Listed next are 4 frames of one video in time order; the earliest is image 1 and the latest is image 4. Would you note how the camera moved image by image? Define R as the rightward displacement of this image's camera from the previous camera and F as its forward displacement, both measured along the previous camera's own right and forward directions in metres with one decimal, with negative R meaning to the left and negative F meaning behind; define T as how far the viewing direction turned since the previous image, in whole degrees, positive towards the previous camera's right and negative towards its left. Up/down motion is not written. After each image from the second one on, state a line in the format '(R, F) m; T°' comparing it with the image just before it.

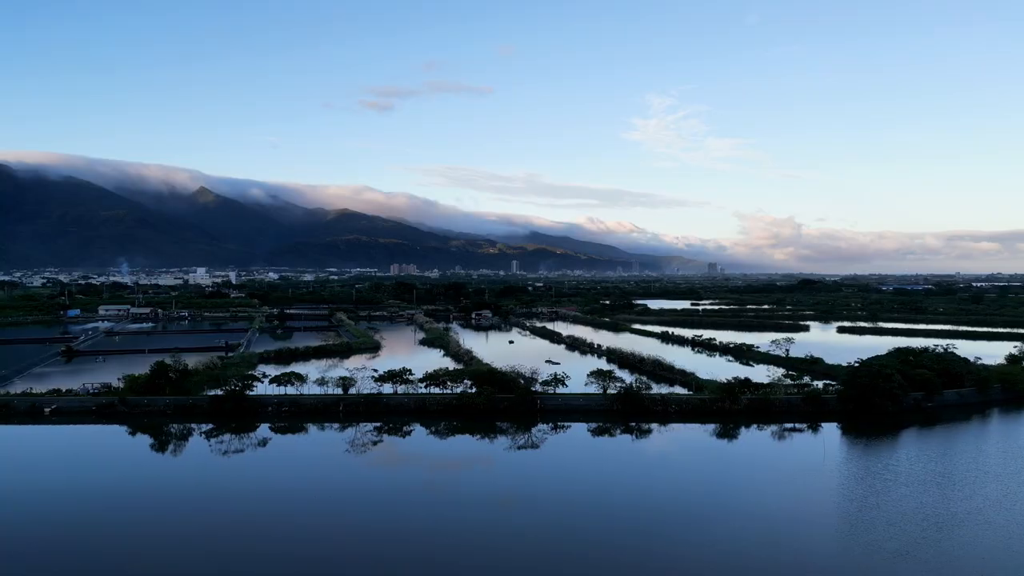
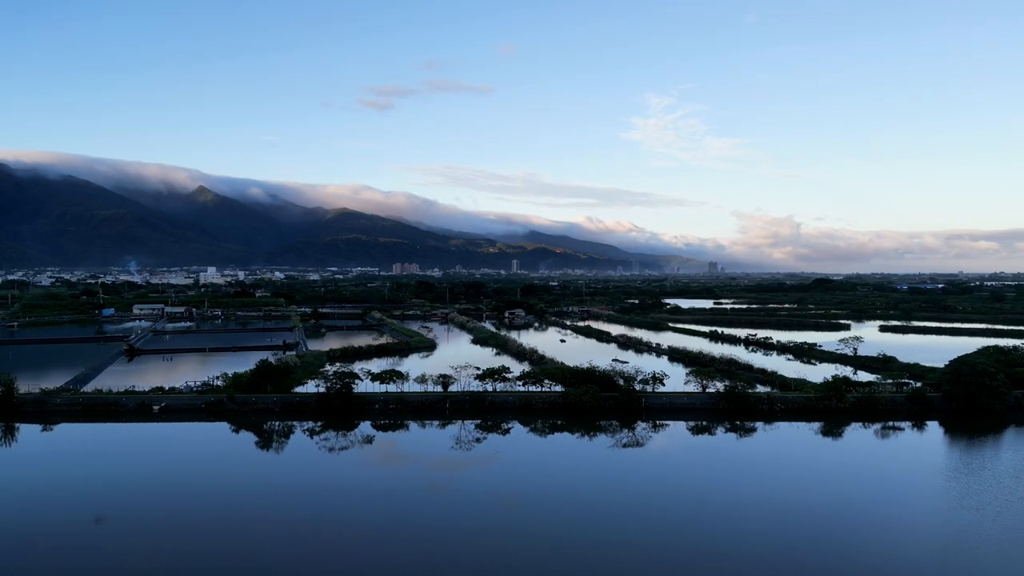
(-2.9, -0.1) m; 0°
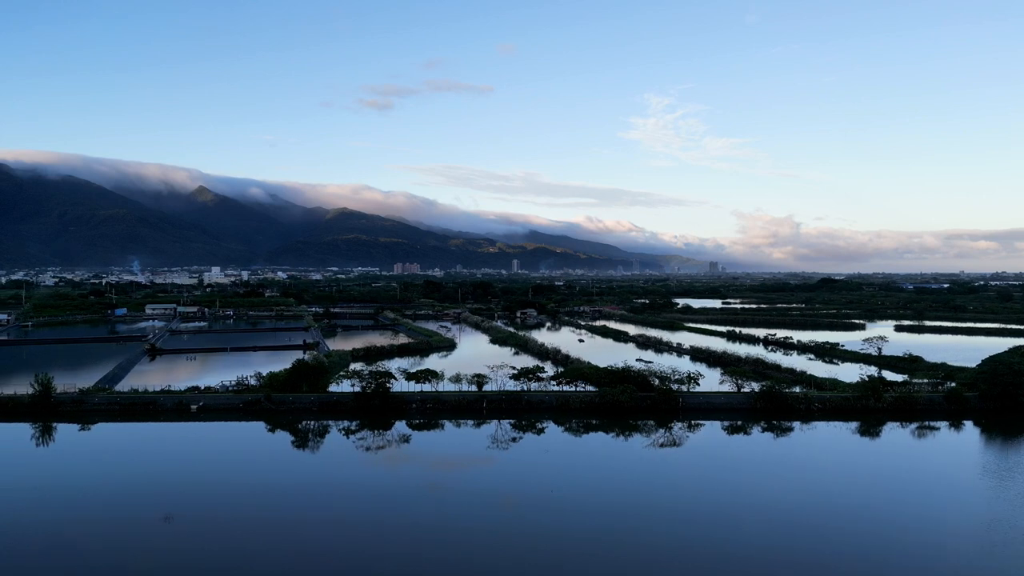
(-1.0, 0.0) m; 0°
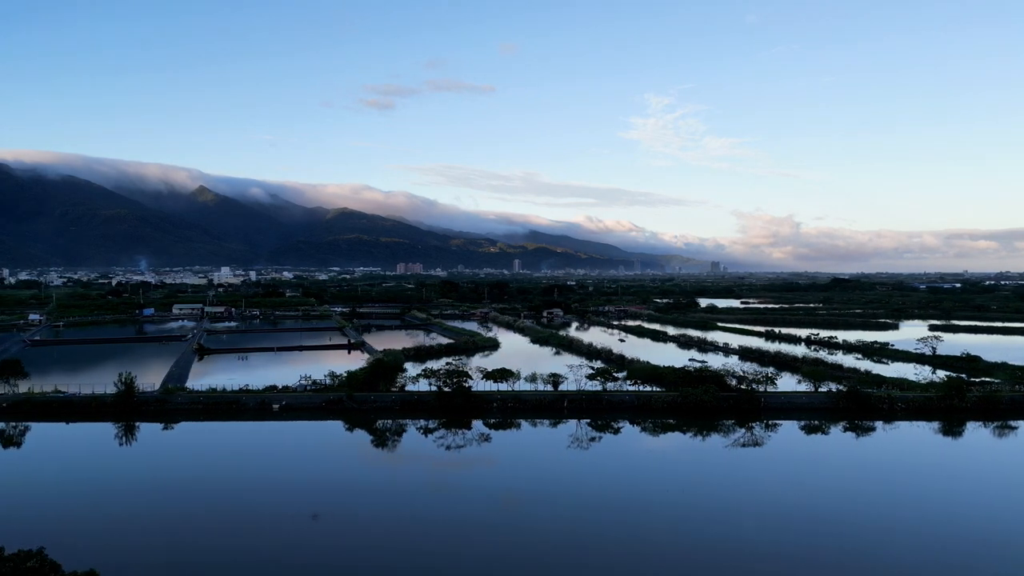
(-2.2, 0.0) m; 0°
